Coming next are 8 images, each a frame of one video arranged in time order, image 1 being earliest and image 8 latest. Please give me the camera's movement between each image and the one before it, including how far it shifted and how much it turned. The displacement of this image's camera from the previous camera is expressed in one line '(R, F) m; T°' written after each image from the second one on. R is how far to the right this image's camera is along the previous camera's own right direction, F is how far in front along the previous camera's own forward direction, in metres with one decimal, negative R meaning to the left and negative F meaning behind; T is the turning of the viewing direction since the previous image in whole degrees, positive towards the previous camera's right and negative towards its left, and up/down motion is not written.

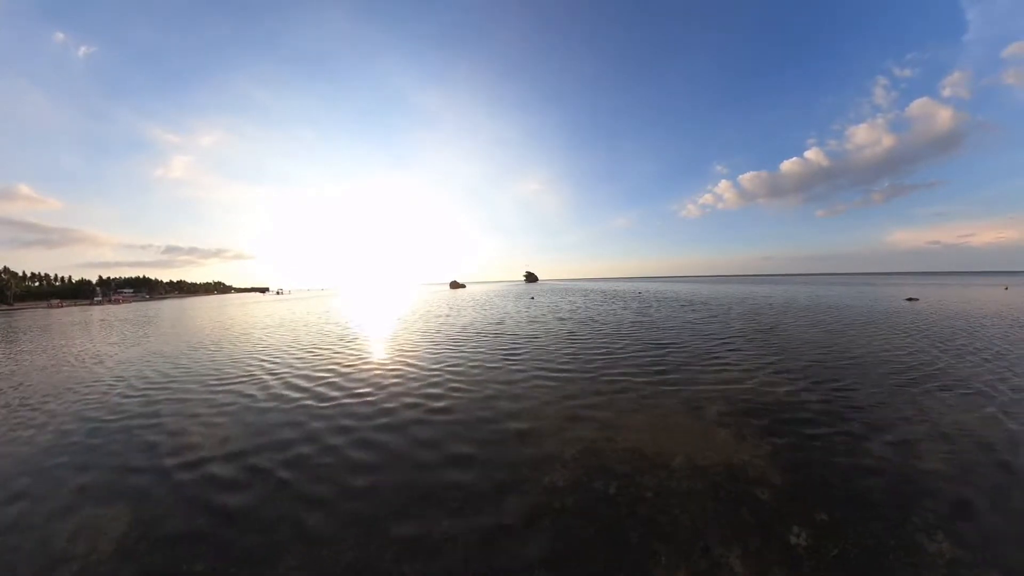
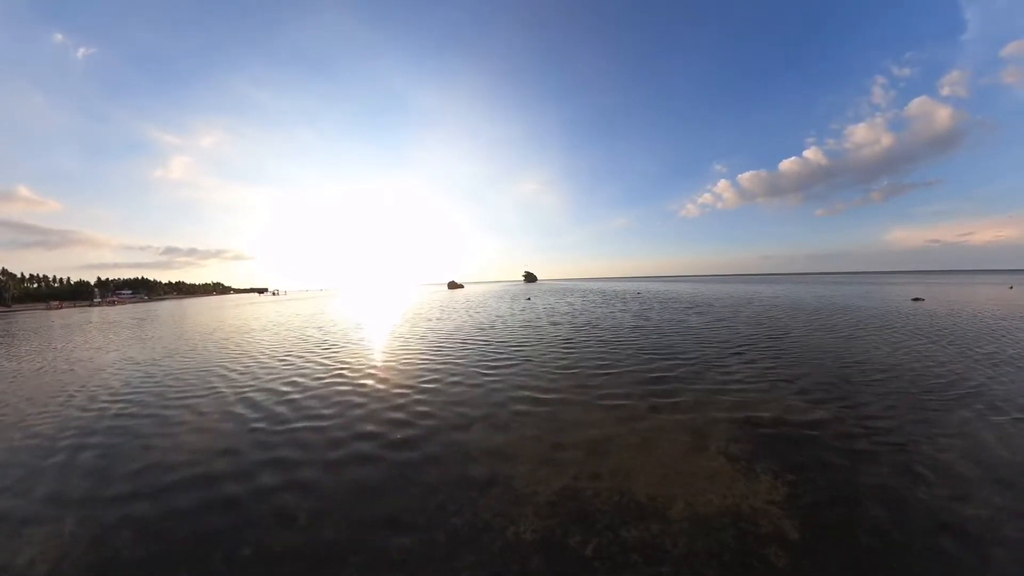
(+0.8, +1.6) m; 0°
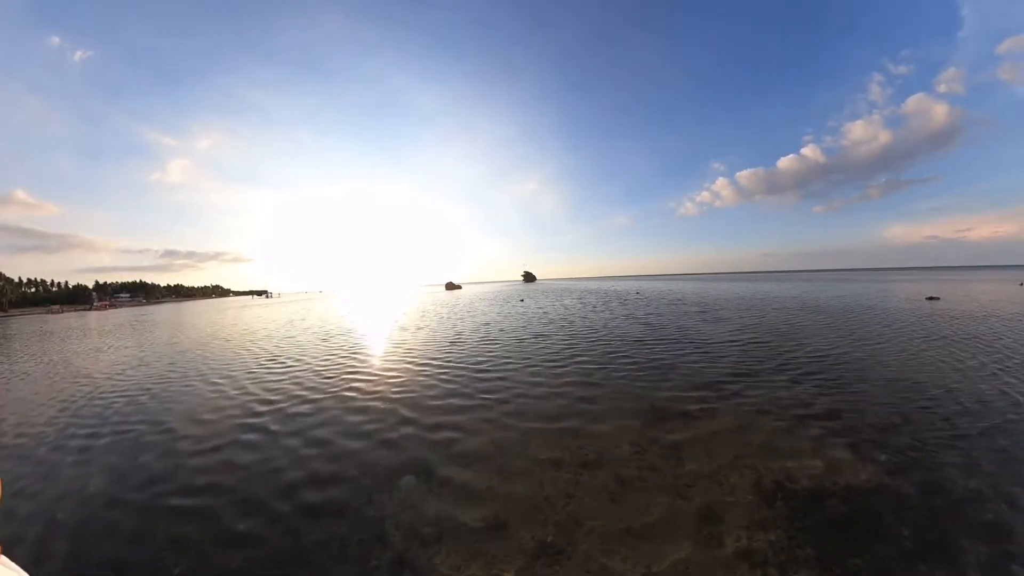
(+1.4, +3.2) m; 0°
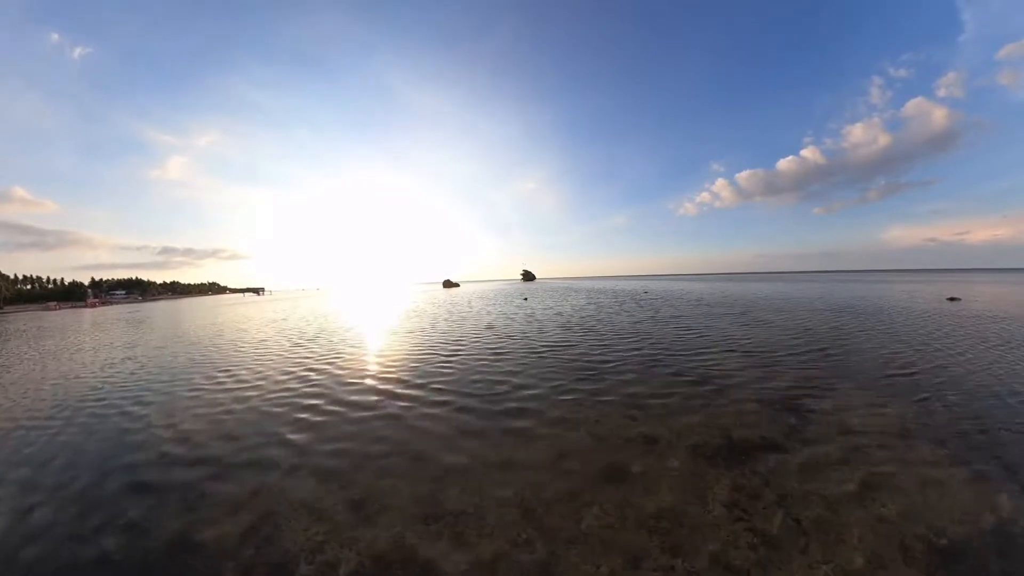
(-0.8, +2.7) m; 0°
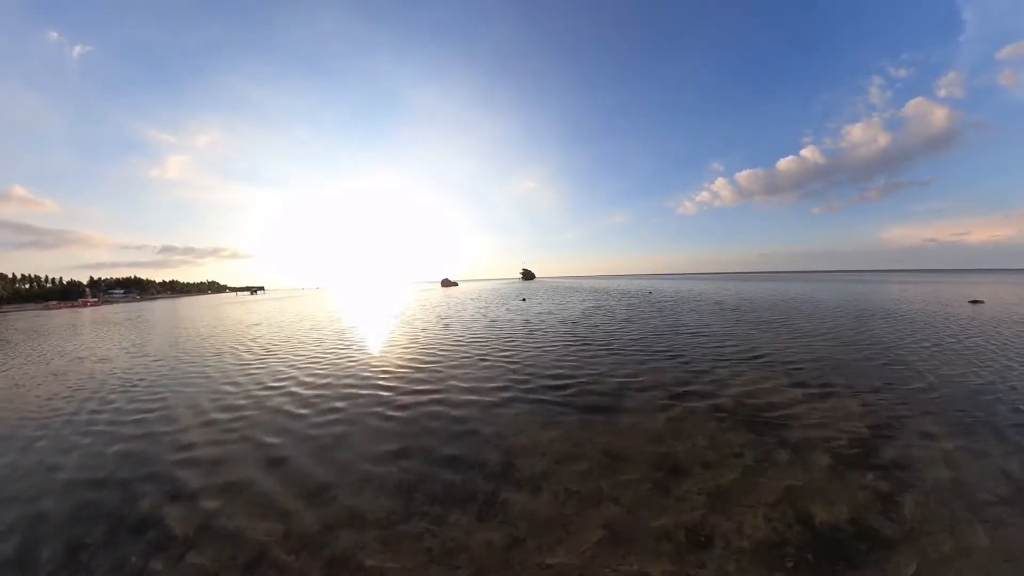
(+0.3, +3.0) m; 0°
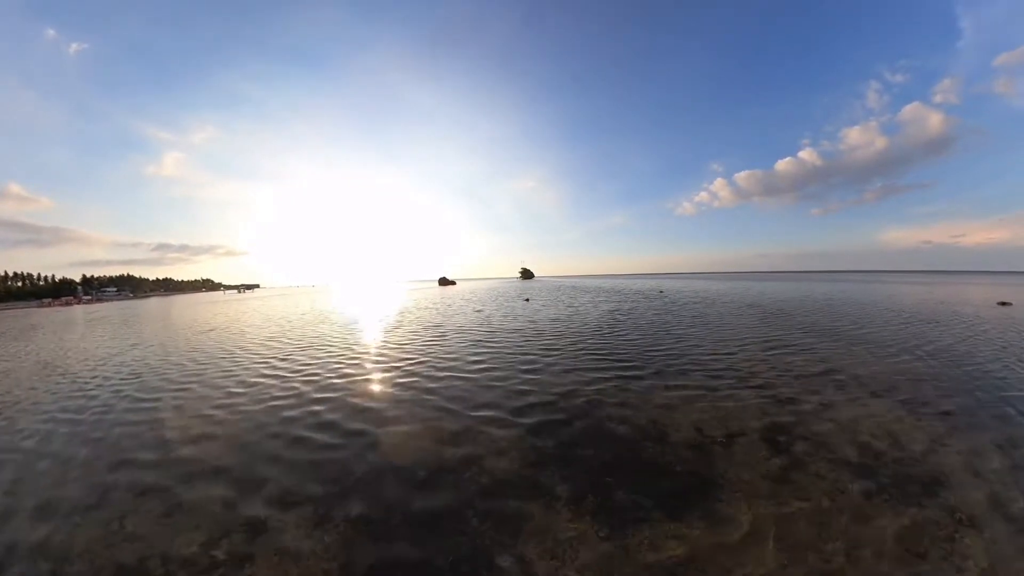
(-0.6, +3.7) m; 0°
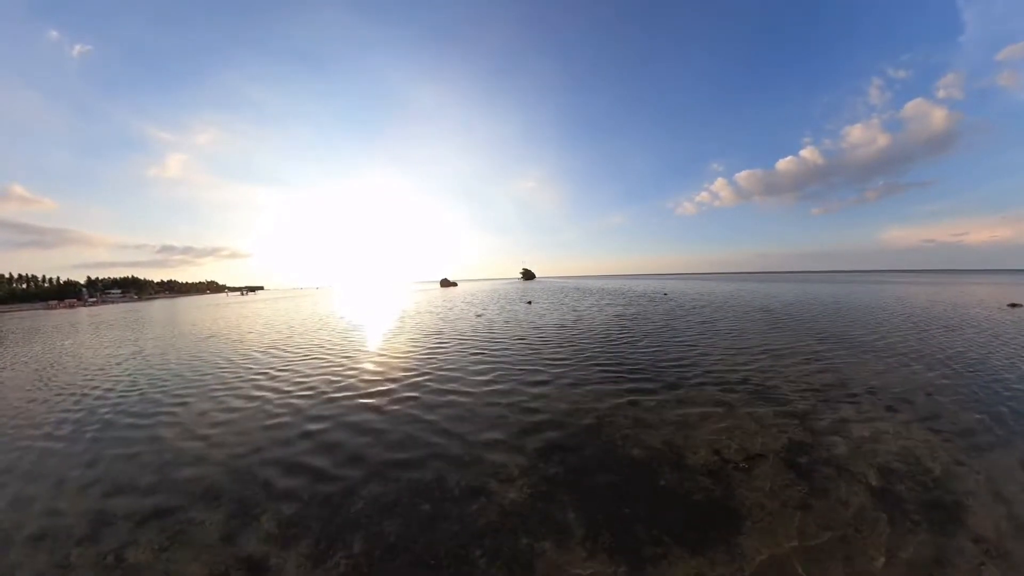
(-0.1, -0.7) m; 0°
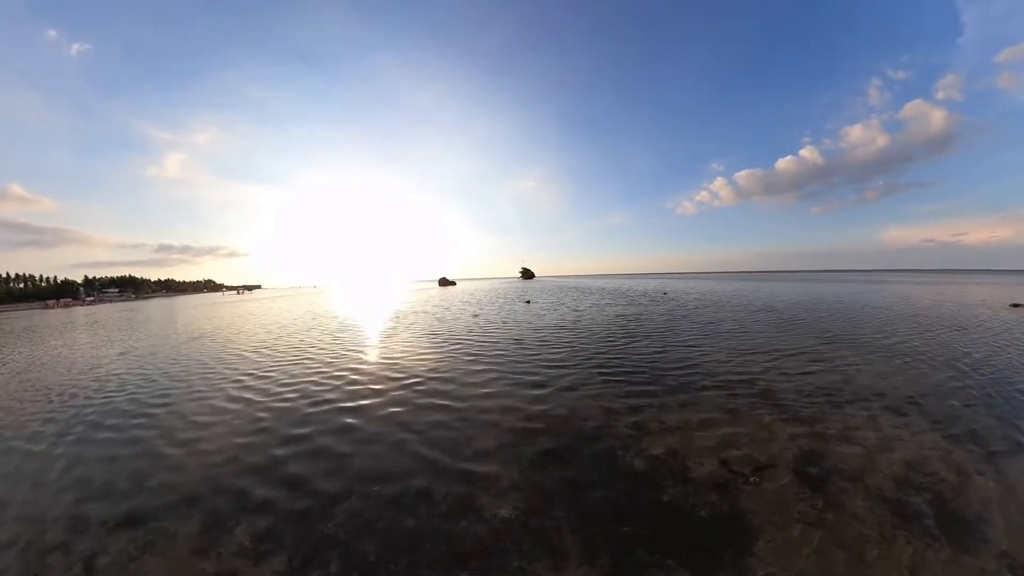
(+0.2, +2.3) m; 0°
